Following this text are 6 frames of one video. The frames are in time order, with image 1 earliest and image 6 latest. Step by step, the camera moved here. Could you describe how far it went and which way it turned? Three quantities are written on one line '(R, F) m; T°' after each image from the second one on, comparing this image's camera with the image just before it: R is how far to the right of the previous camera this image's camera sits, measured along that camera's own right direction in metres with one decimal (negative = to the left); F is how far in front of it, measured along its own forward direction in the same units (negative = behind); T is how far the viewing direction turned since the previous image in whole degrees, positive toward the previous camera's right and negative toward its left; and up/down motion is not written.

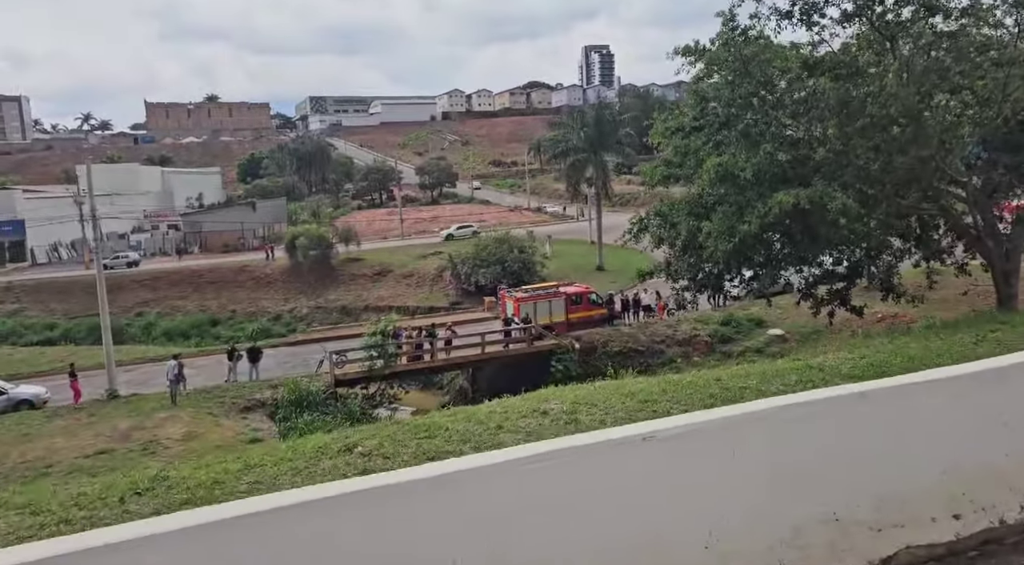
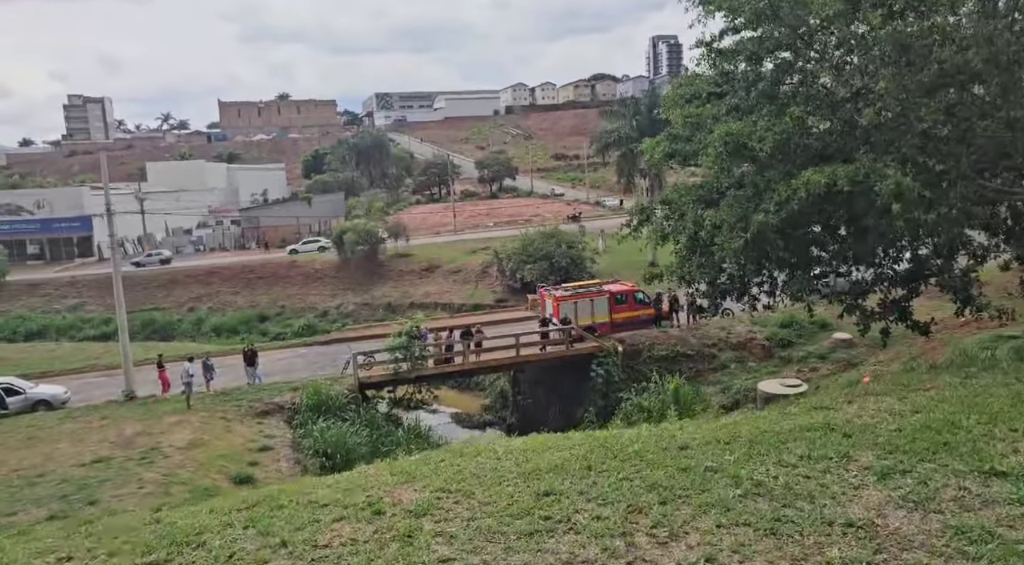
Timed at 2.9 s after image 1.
(+0.7, +1.5) m; -5°
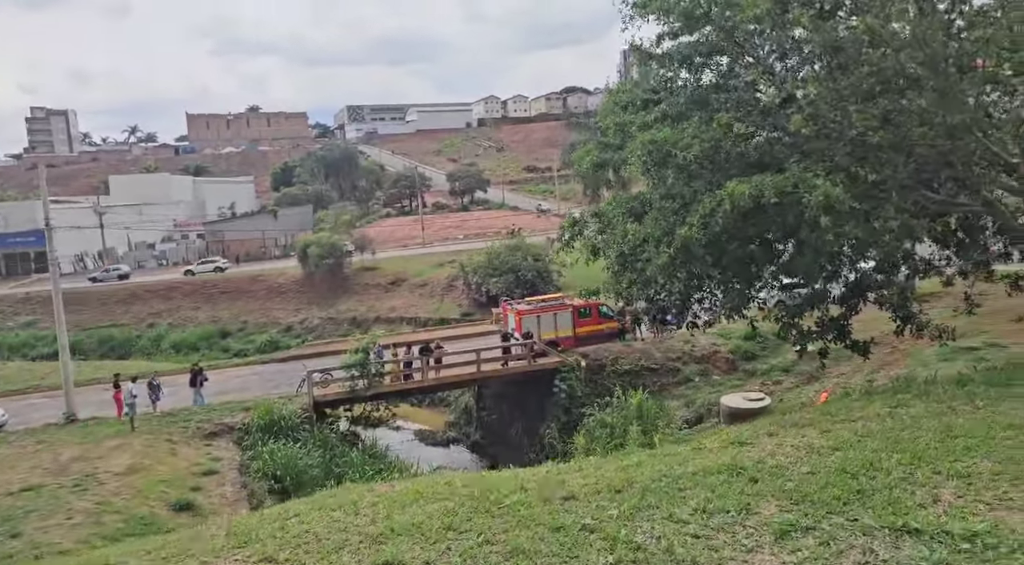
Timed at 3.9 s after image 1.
(+0.4, +0.4) m; +2°
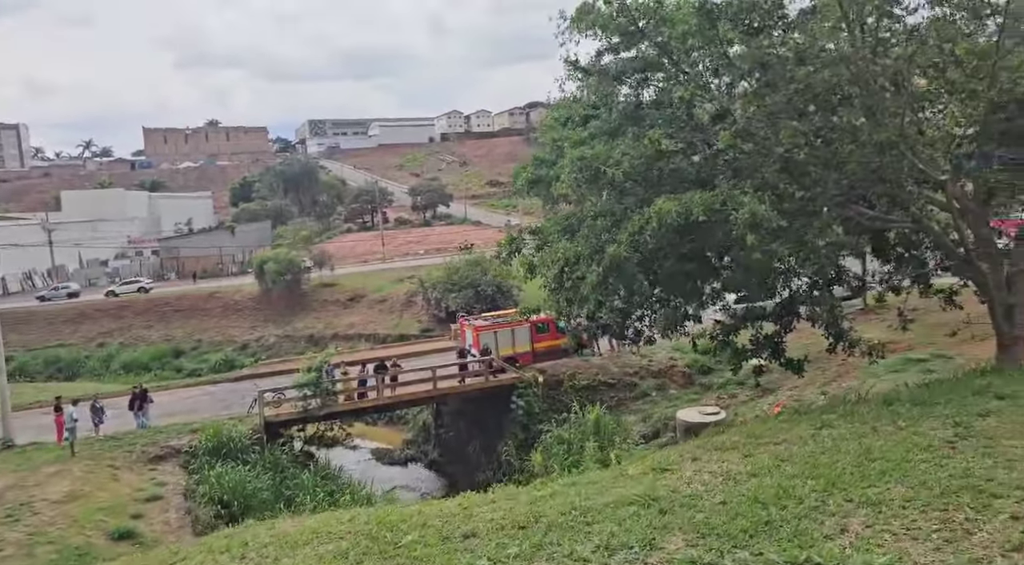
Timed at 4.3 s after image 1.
(+0.2, +0.1) m; +2°
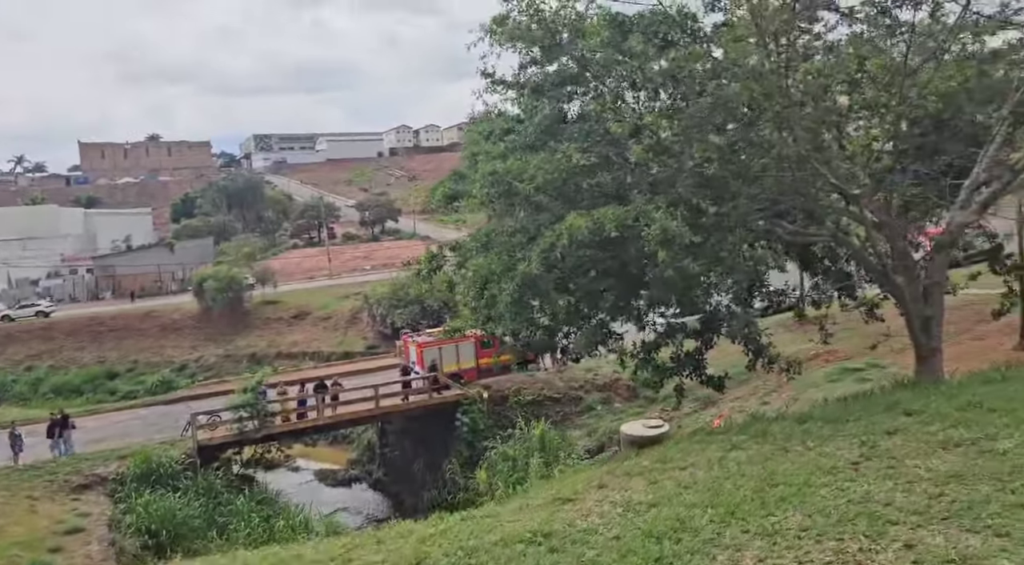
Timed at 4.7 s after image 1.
(+0.2, +0.2) m; +3°
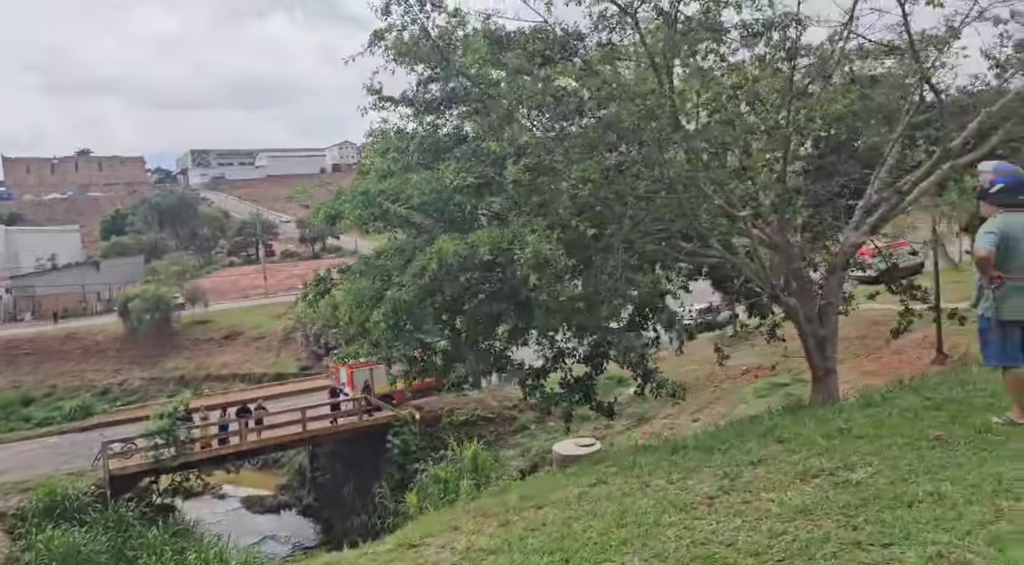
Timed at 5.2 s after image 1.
(+0.3, +0.3) m; +4°
